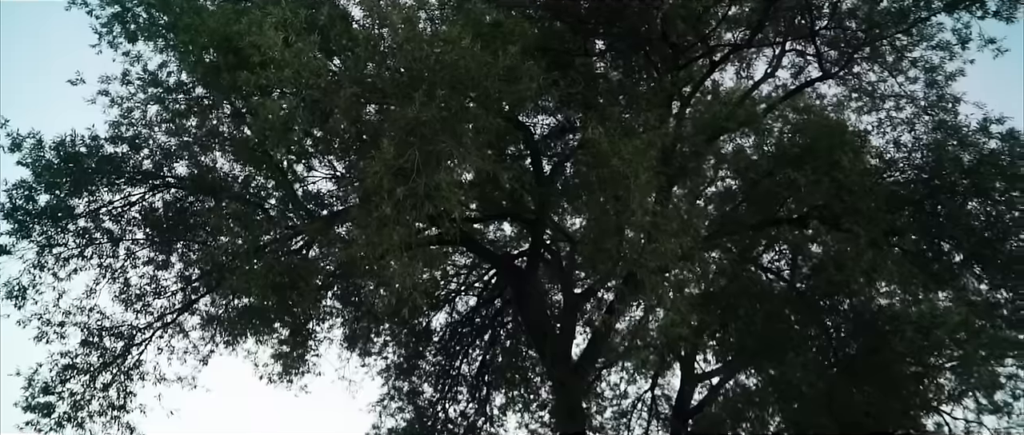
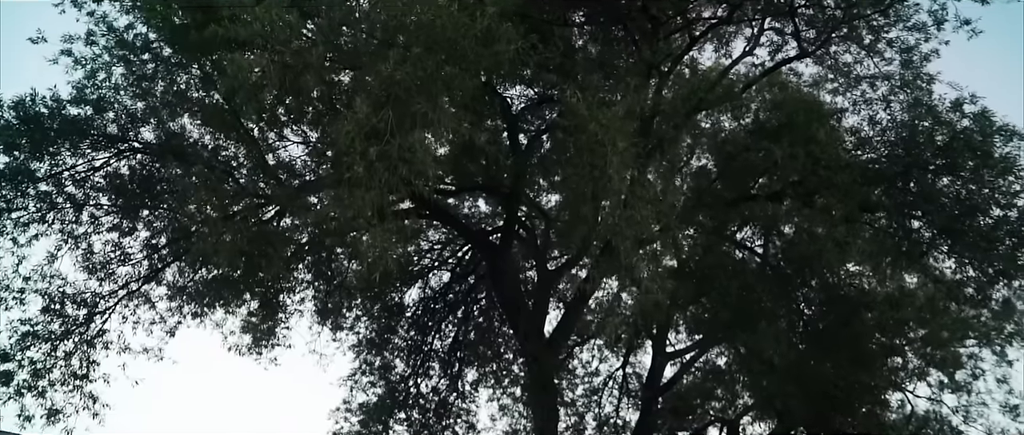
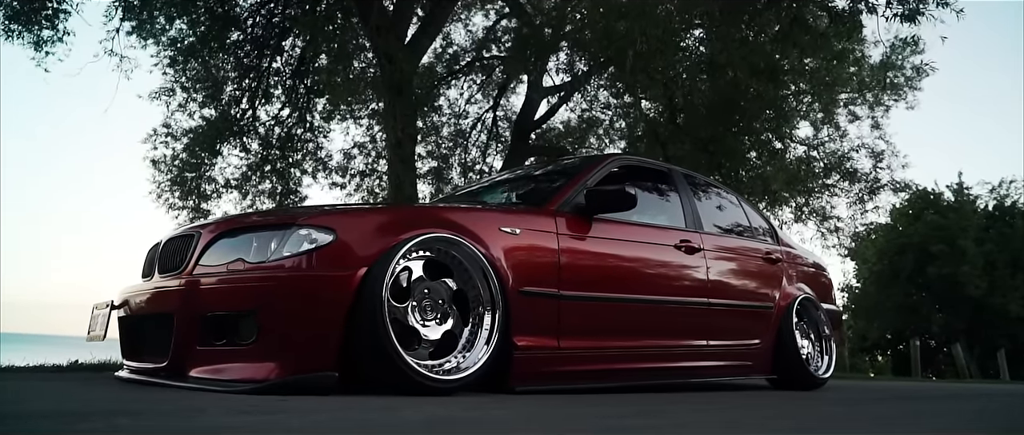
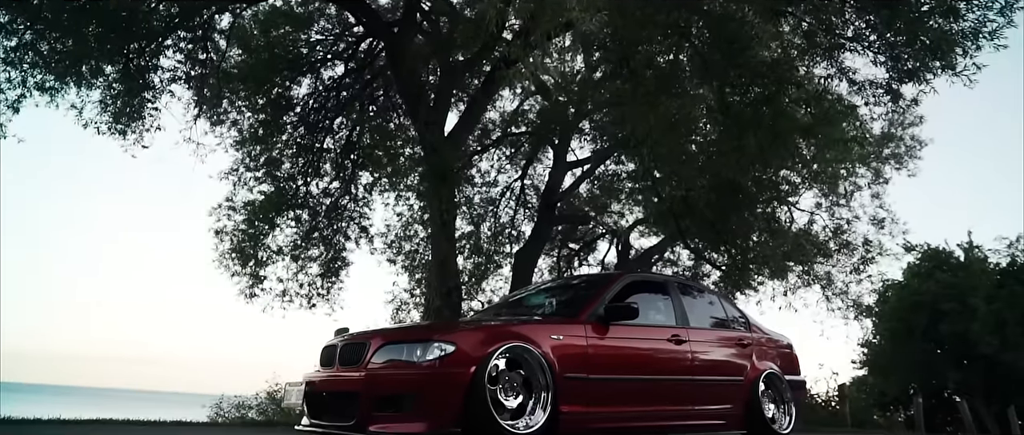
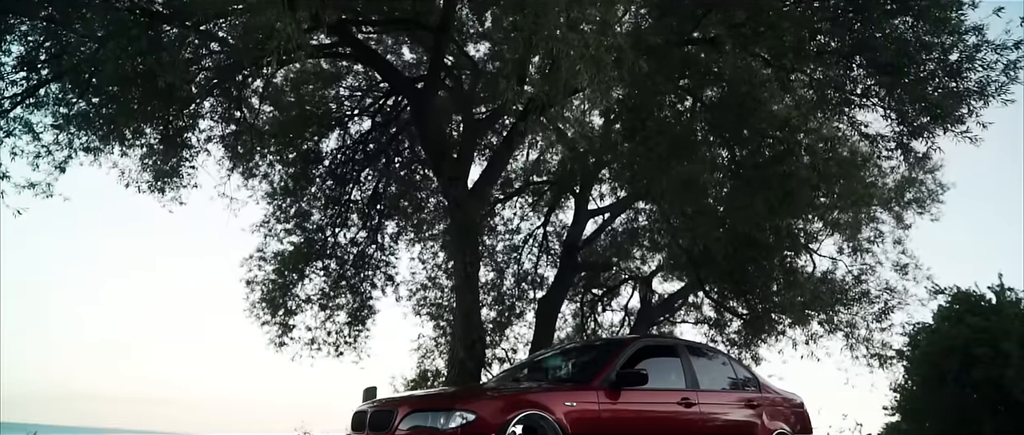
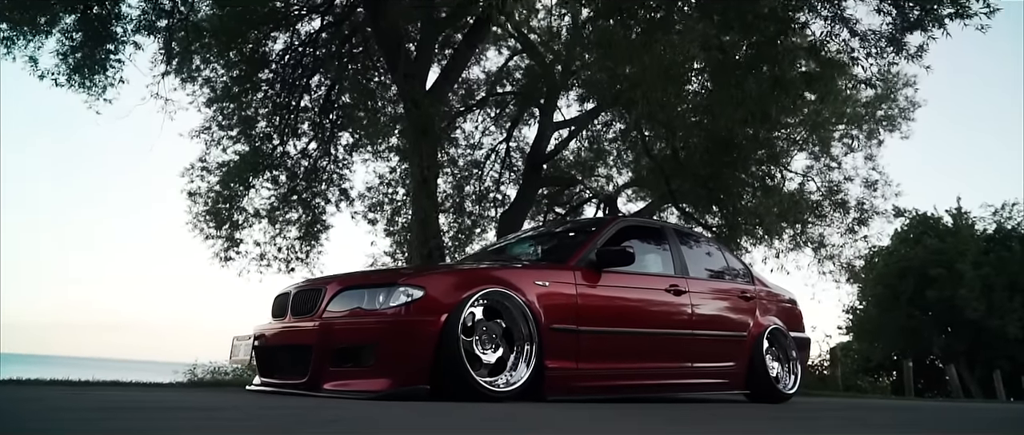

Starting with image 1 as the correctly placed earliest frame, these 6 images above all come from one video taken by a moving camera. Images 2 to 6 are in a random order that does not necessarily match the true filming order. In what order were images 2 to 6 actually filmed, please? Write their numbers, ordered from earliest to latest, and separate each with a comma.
2, 5, 4, 6, 3
